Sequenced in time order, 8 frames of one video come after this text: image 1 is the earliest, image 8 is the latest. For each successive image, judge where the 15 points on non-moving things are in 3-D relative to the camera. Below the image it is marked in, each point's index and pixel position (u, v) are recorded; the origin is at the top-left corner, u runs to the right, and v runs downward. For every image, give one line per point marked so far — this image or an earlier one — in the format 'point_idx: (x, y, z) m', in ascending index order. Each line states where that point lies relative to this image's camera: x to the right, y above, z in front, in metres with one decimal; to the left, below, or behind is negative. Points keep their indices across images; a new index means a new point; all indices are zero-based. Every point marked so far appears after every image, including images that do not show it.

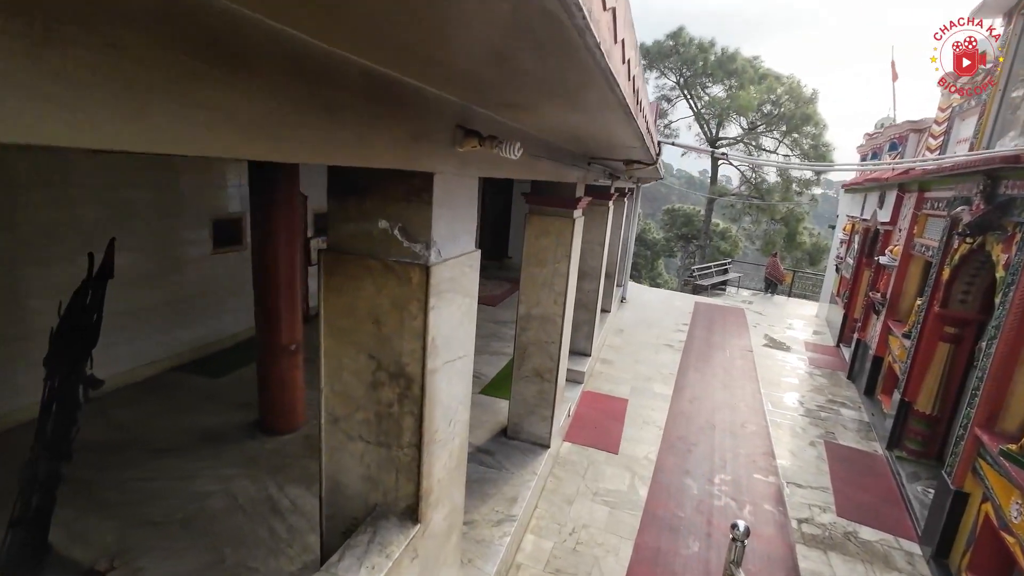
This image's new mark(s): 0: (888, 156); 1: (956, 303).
0: (+6.7, +2.4, +8.7) m
1: (+4.7, -0.2, +5.1) m
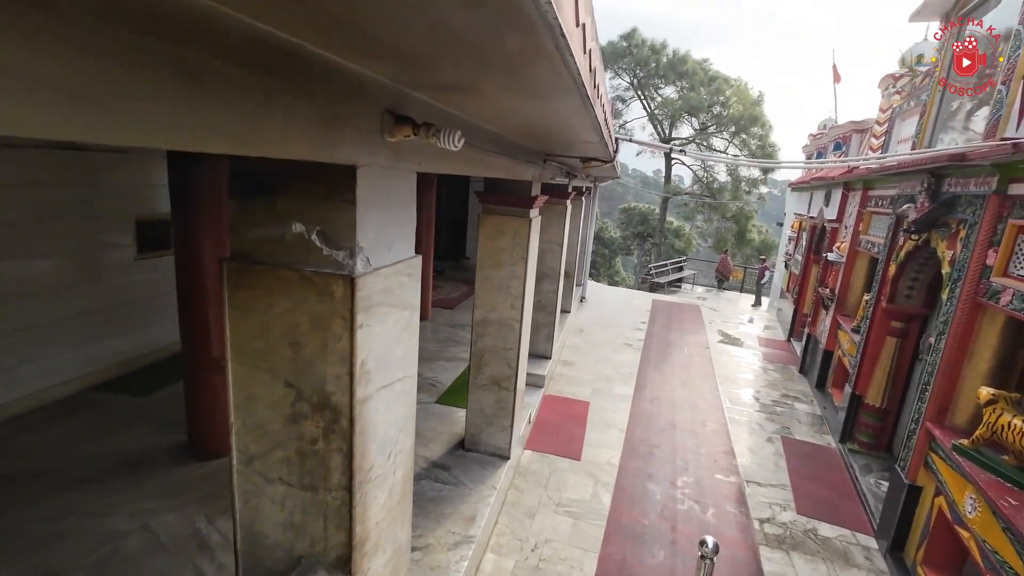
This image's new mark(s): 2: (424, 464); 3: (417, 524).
0: (+5.9, +2.5, +9.0) m
1: (+4.3, -0.1, +5.3) m
2: (-0.8, -1.5, +4.2) m
3: (-0.7, -1.7, +3.5) m
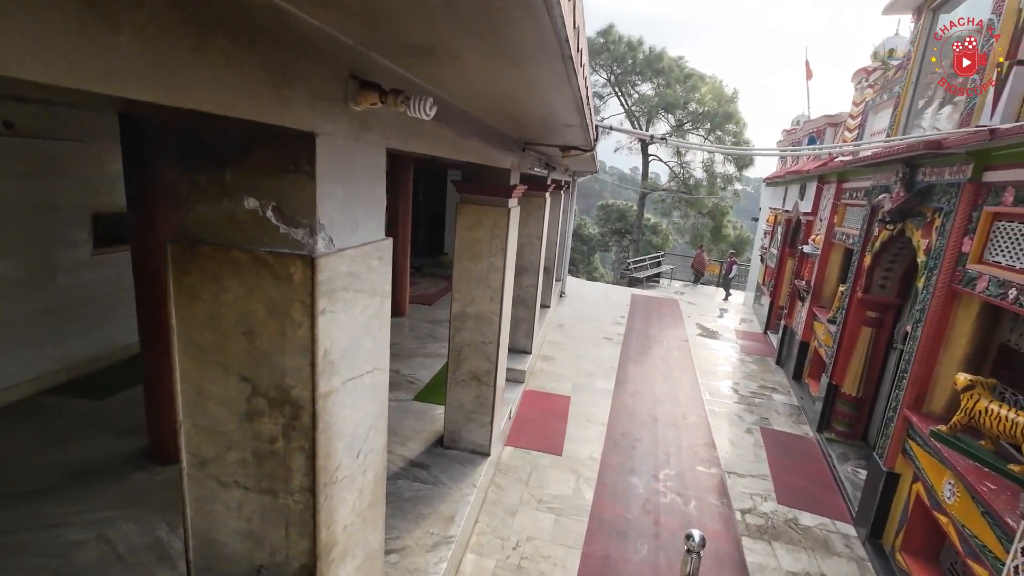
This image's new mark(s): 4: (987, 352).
0: (+5.5, +2.6, +9.1) m
1: (+4.0, 0.0, +5.3) m
2: (-0.9, -1.5, +4.1) m
3: (-0.8, -1.7, +3.4) m
4: (+3.5, -0.5, +3.6) m
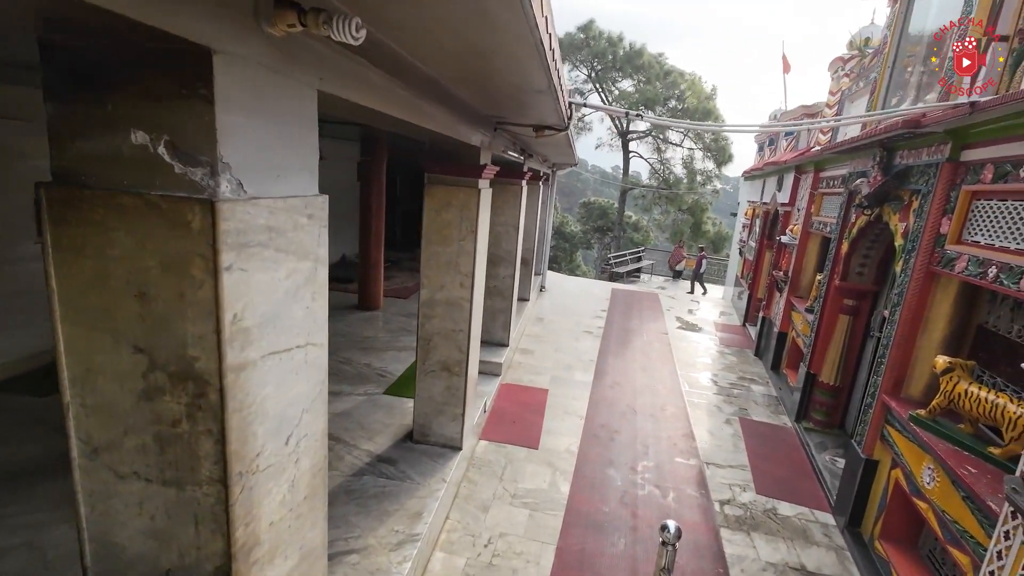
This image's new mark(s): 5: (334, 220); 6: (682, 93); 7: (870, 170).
0: (+5.1, +2.7, +9.1) m
1: (+3.8, +0.1, +5.3) m
2: (-1.1, -1.4, +3.9) m
3: (-1.0, -1.6, +3.2) m
4: (+3.3, -0.3, +3.6) m
5: (-4.0, +1.5, +10.8) m
6: (+6.7, +7.7, +19.2) m
7: (+3.6, +1.2, +4.8) m
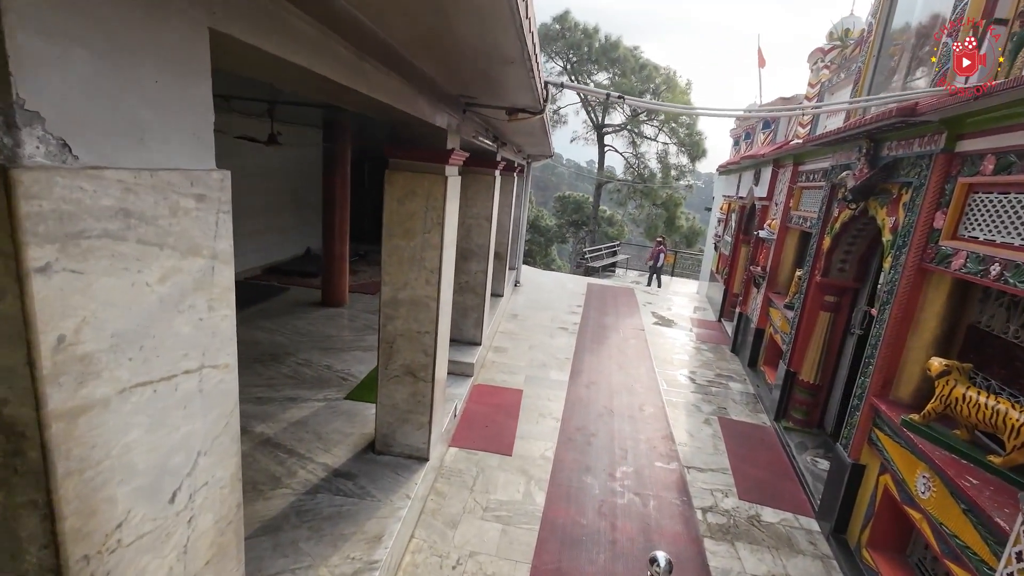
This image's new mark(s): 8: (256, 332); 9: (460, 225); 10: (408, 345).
0: (+4.6, +2.8, +9.0) m
1: (+3.5, +0.2, +5.2) m
2: (-1.4, -1.3, +3.5) m
3: (-1.2, -1.5, +2.8) m
4: (+3.1, -0.3, +3.4) m
5: (-4.6, +1.6, +10.3) m
6: (+5.7, +7.9, +19.1) m
7: (+3.3, +1.2, +4.7) m
8: (-3.2, -0.6, +6.1) m
9: (-0.7, +0.8, +6.1) m
10: (-0.8, -0.4, +3.6) m
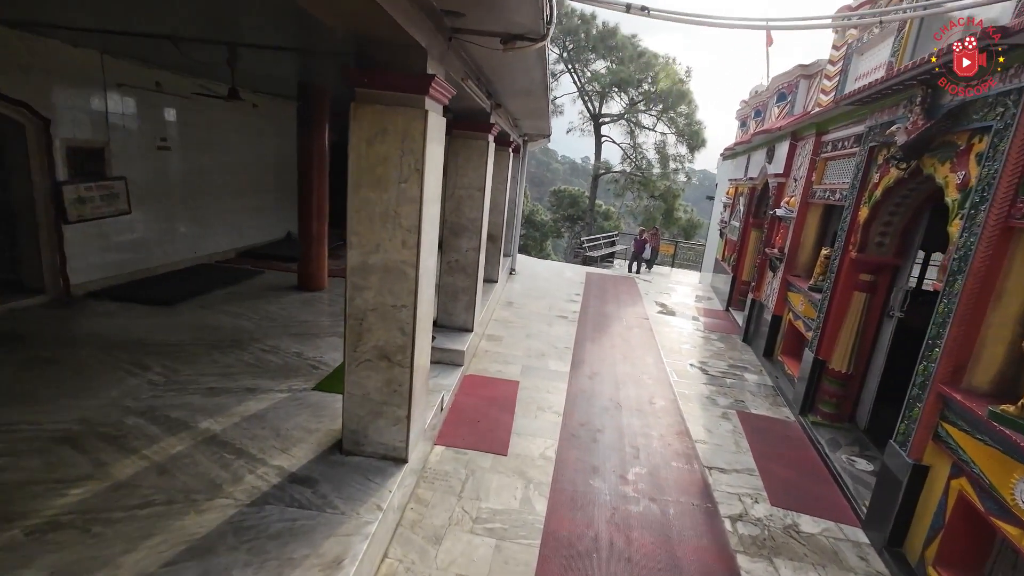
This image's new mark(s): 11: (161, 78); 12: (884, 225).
0: (+4.5, +3.1, +8.4) m
1: (+3.4, +0.4, +4.6) m
2: (-1.4, -1.1, +2.9) m
3: (-1.2, -1.3, +2.2) m
4: (+3.1, -0.1, +2.8) m
5: (-4.7, +1.9, +9.6) m
6: (+5.5, +8.2, +18.5) m
7: (+3.3, +1.4, +4.0) m
8: (-3.3, -0.3, +5.5) m
9: (-0.7, +1.0, +5.5) m
10: (-0.8, -0.2, +3.0) m
11: (-4.7, +2.8, +6.5) m
12: (+3.4, +0.6, +4.5) m
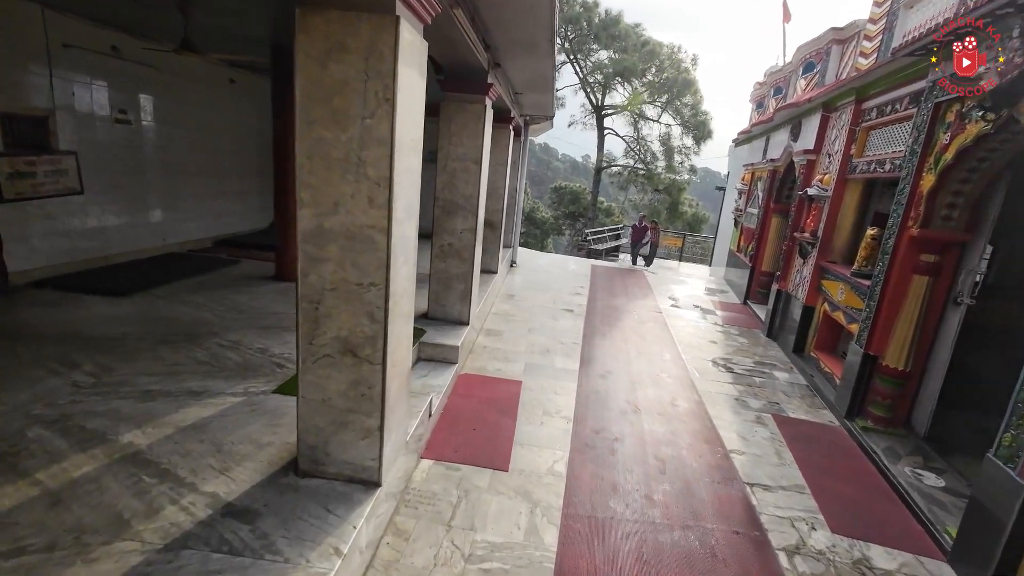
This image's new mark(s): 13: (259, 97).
0: (+4.5, +3.2, +7.7) m
1: (+3.4, +0.5, +3.9) m
2: (-1.4, -1.0, +2.2) m
3: (-1.2, -1.2, +1.5) m
4: (+3.1, 0.0, +2.1) m
5: (-4.7, +2.0, +8.9) m
6: (+5.5, +8.4, +17.8) m
7: (+3.3, +1.6, +3.3) m
8: (-3.3, -0.2, +4.8) m
9: (-0.7, +1.2, +4.8) m
10: (-0.8, -0.1, +2.3) m
11: (-4.7, +2.9, +5.8) m
12: (+3.5, +0.7, +3.8) m
13: (-4.5, +3.4, +8.5) m
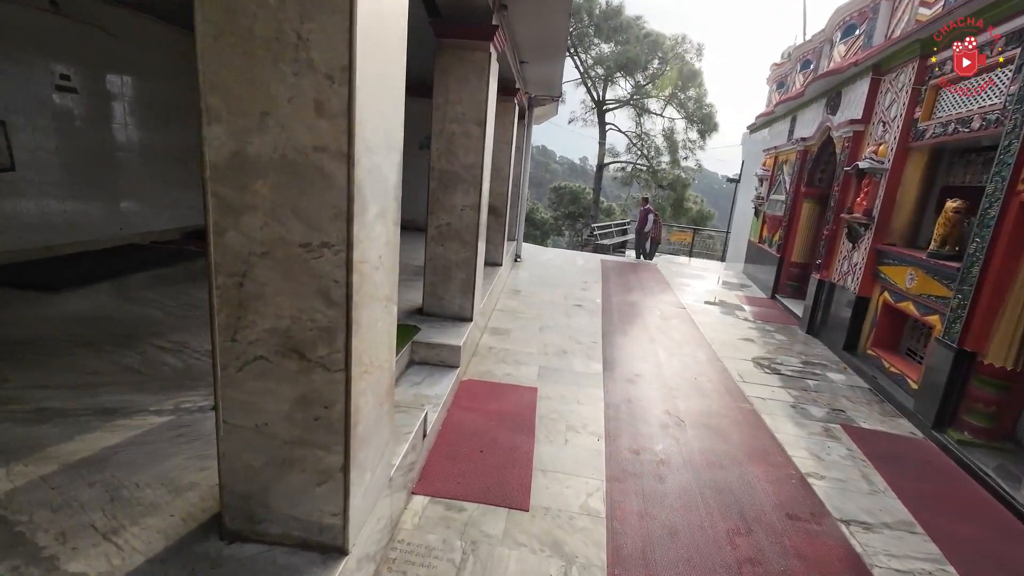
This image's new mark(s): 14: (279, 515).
0: (+4.6, +3.4, +6.9) m
1: (+3.5, +0.7, +3.1) m
2: (-1.3, -0.9, +1.4) m
3: (-1.1, -1.1, +0.7) m
4: (+3.2, +0.2, +1.3) m
5: (-4.6, +2.0, +8.1) m
6: (+5.5, +8.5, +17.0) m
7: (+3.3, +1.7, +2.5) m
8: (-3.2, -0.1, +4.0) m
9: (-0.6, +1.3, +4.0) m
10: (-0.7, 0.0, +1.5) m
11: (-4.6, +3.0, +5.0) m
12: (+3.5, +0.9, +3.0) m
13: (-4.4, +3.4, +7.7) m
14: (-0.8, -0.8, +1.6) m
